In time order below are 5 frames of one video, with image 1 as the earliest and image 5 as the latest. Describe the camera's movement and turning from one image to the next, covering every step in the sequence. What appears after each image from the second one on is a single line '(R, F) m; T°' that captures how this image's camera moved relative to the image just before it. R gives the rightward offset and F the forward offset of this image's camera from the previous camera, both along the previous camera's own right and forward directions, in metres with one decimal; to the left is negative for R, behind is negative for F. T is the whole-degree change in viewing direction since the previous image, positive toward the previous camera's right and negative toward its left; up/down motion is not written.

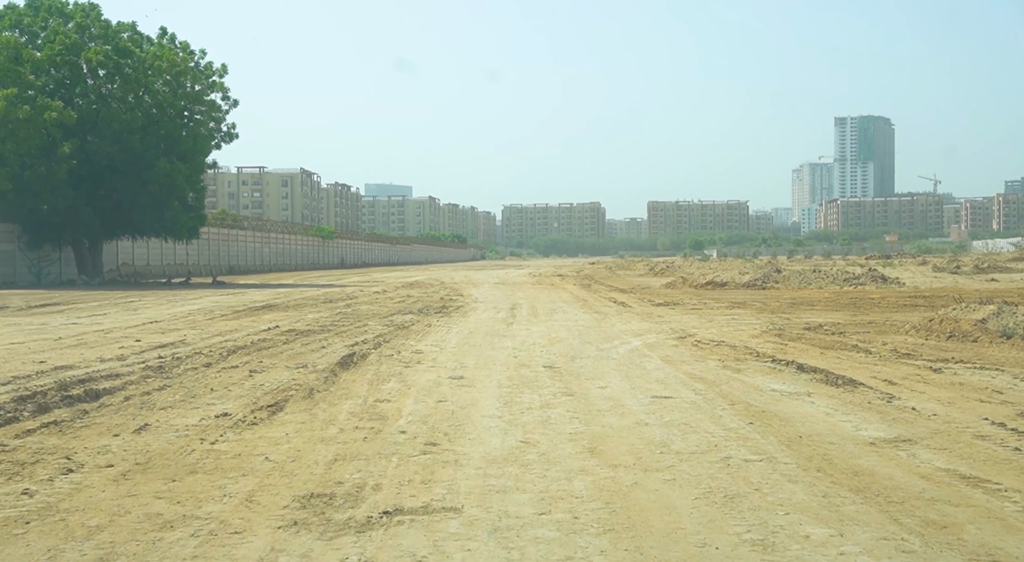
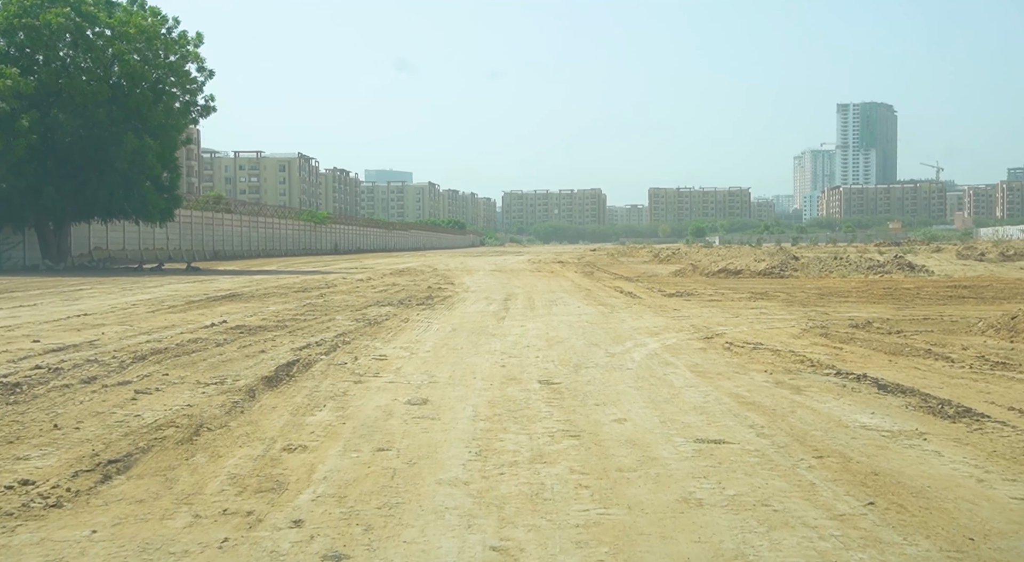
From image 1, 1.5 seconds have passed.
(+0.2, +3.0) m; 0°
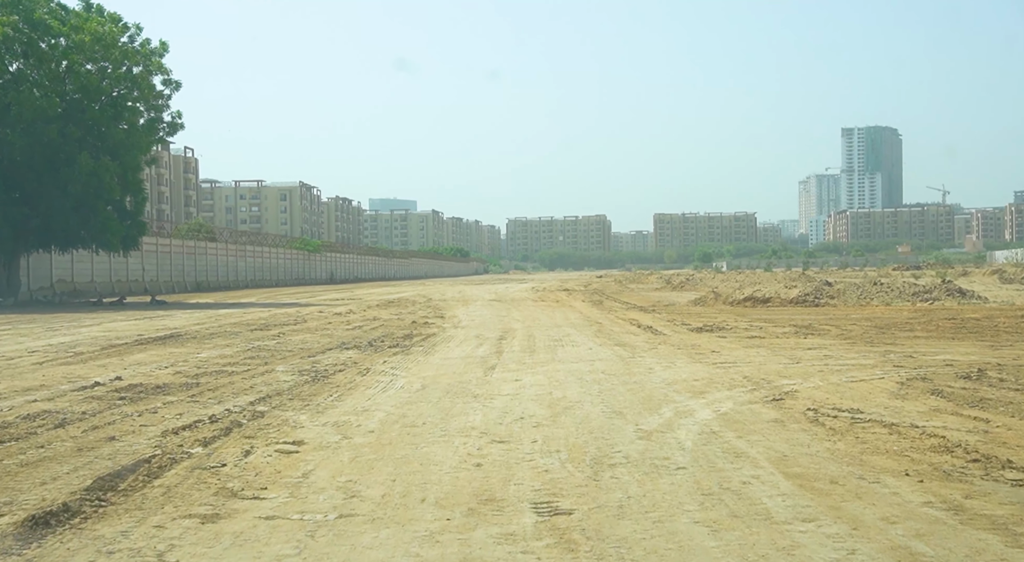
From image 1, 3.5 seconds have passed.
(+0.2, +4.1) m; 0°
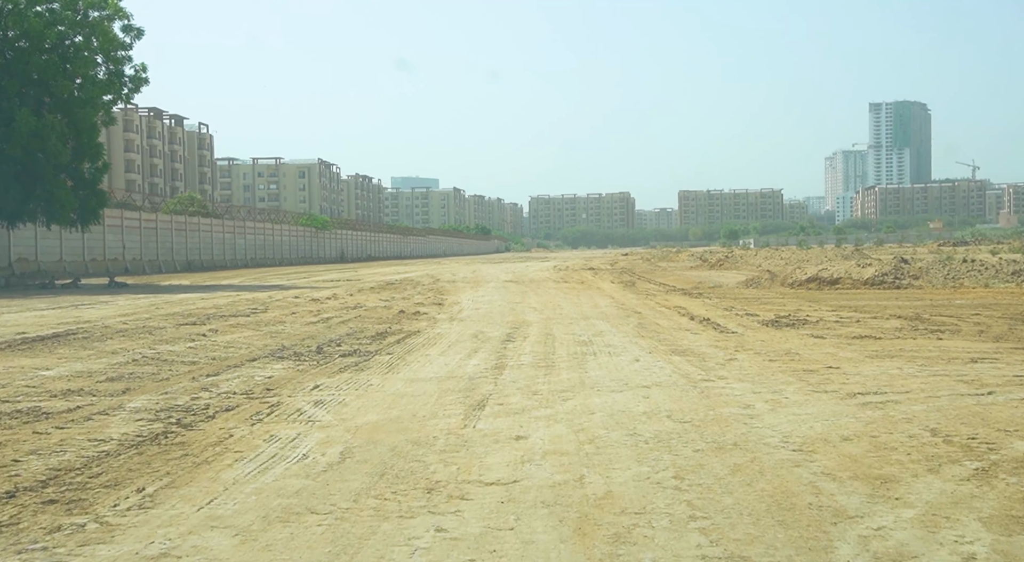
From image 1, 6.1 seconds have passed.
(+0.2, +5.4) m; -1°
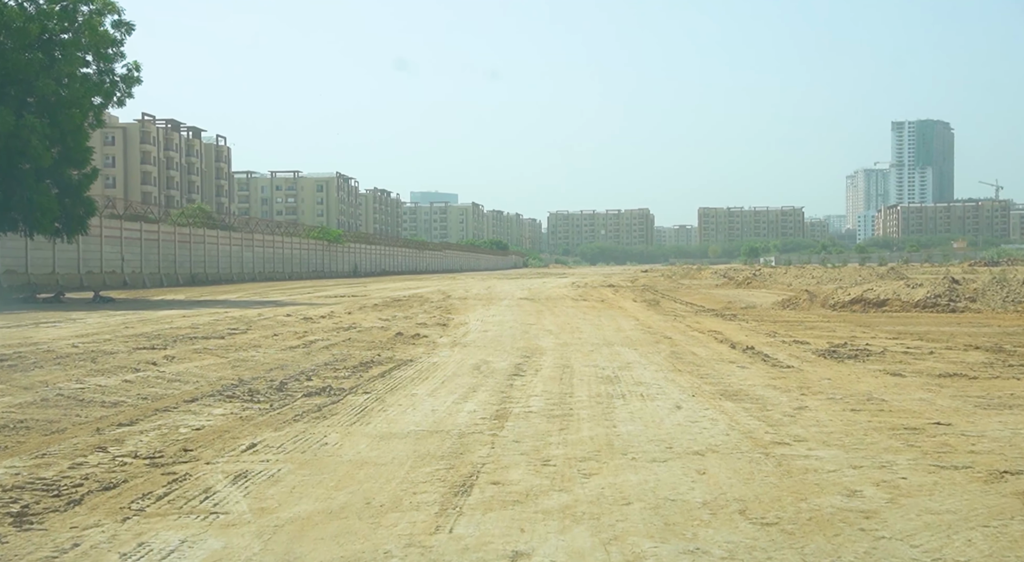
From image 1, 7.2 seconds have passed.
(+0.1, +2.4) m; -1°
